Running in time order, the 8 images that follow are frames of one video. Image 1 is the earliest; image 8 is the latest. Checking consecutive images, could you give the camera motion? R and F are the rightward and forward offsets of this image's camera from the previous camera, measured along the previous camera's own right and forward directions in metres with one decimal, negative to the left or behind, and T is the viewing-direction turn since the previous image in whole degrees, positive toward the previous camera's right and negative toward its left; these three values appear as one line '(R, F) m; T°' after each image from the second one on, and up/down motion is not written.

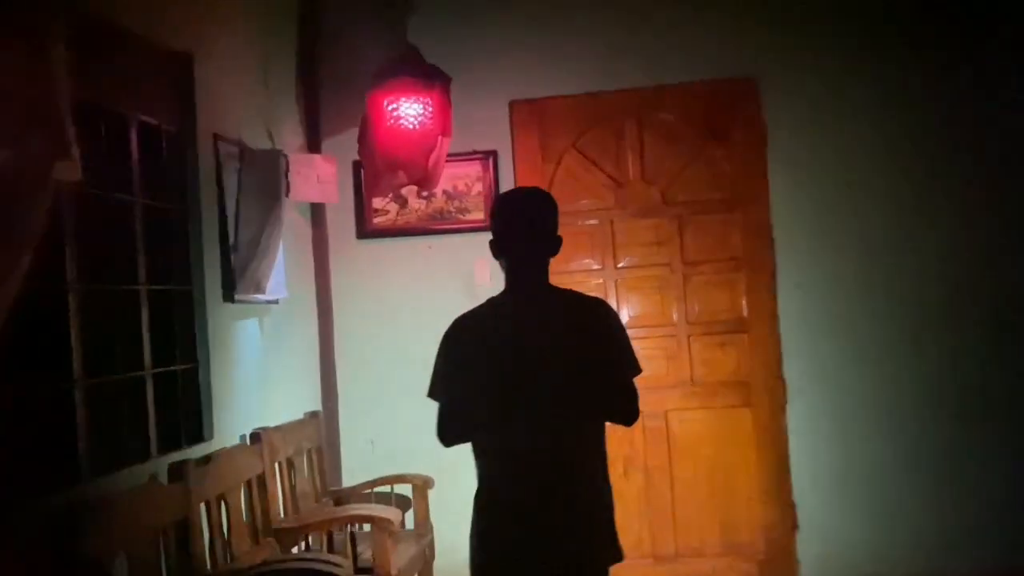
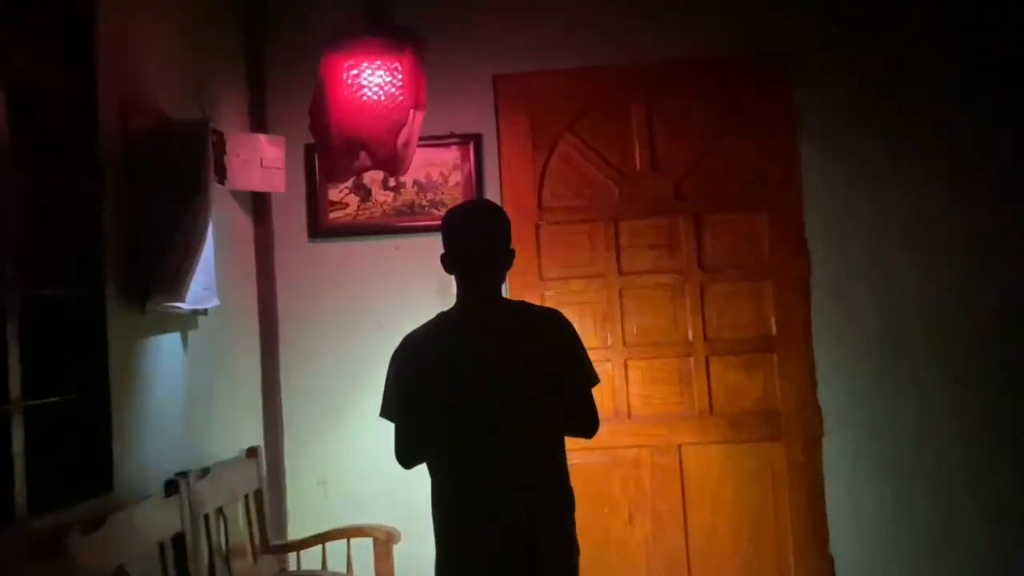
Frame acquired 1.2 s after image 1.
(-0.1, +0.6) m; +3°
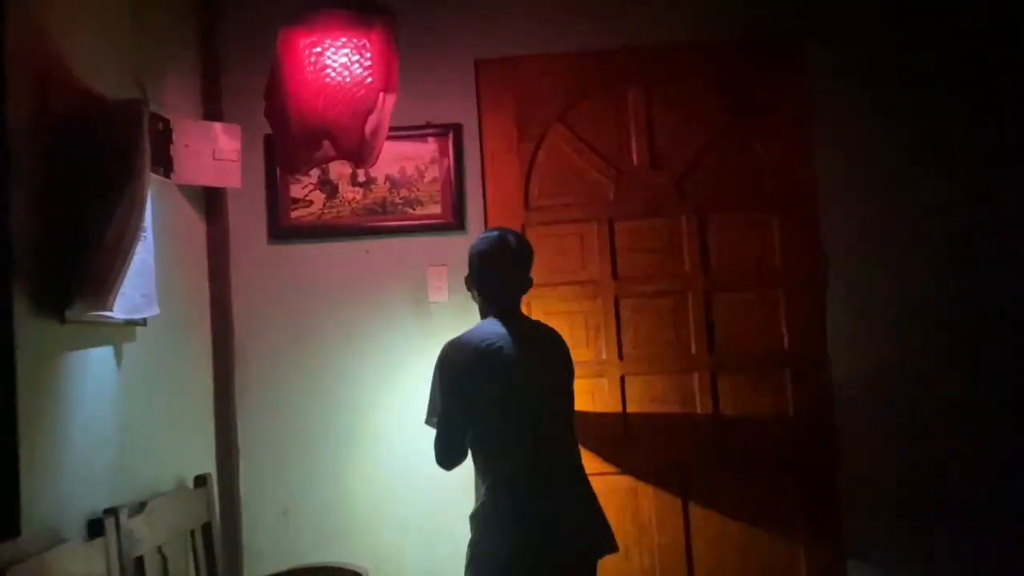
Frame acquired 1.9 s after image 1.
(0.0, +0.3) m; +1°
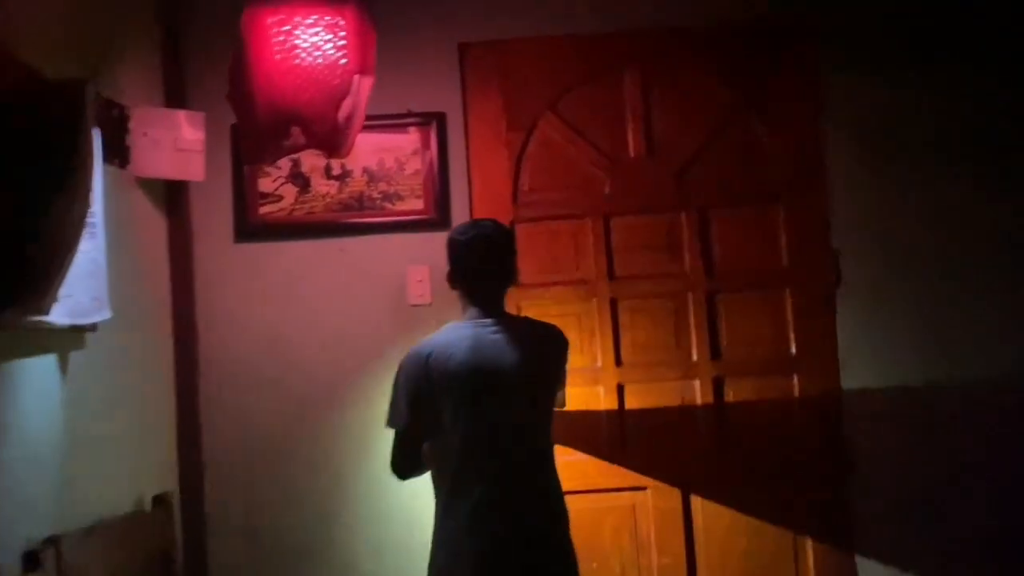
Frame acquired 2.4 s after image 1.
(0.0, +0.2) m; +1°
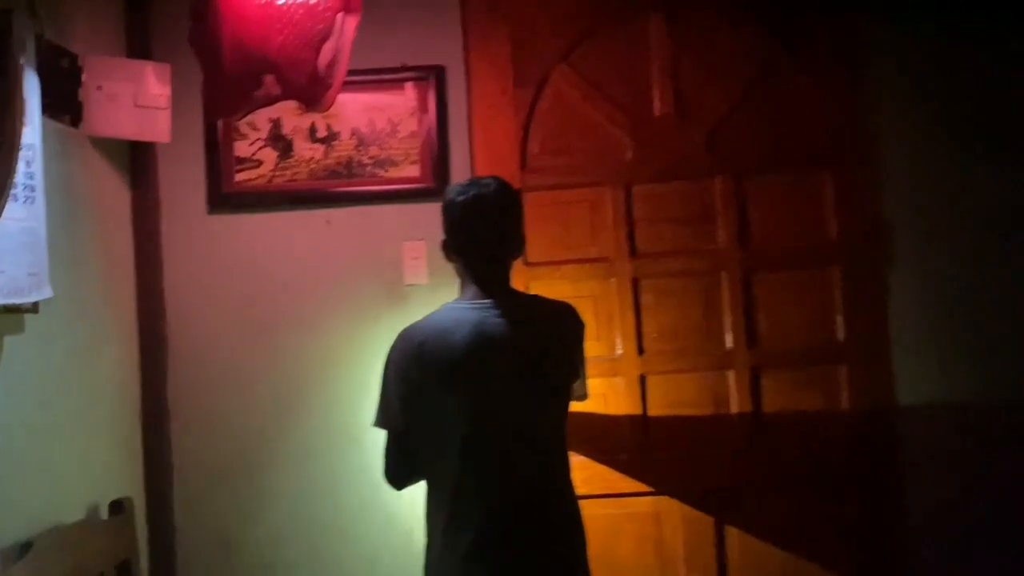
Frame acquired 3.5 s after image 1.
(0.0, +0.3) m; 0°
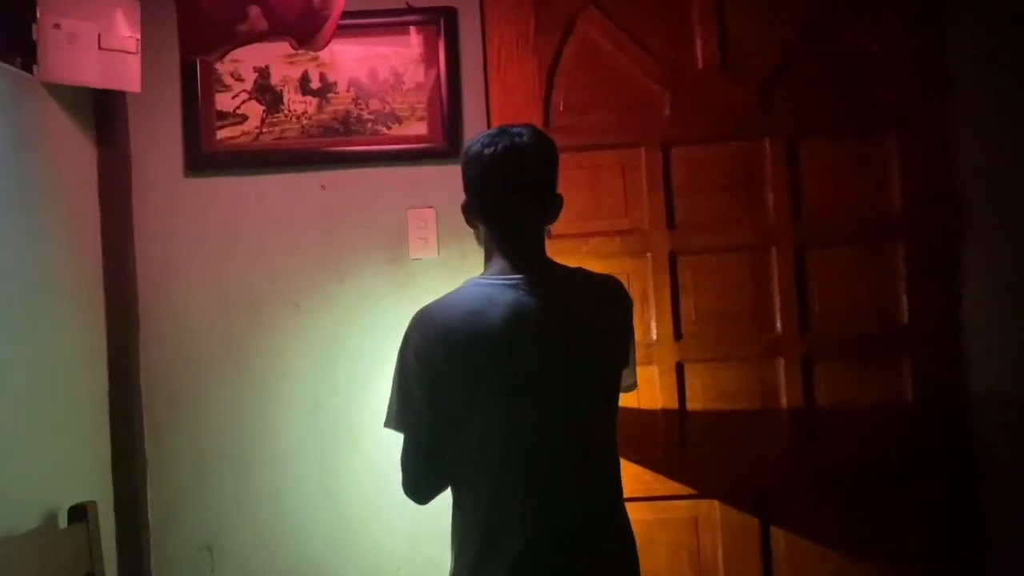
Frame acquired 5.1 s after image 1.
(-0.1, +0.3) m; +1°
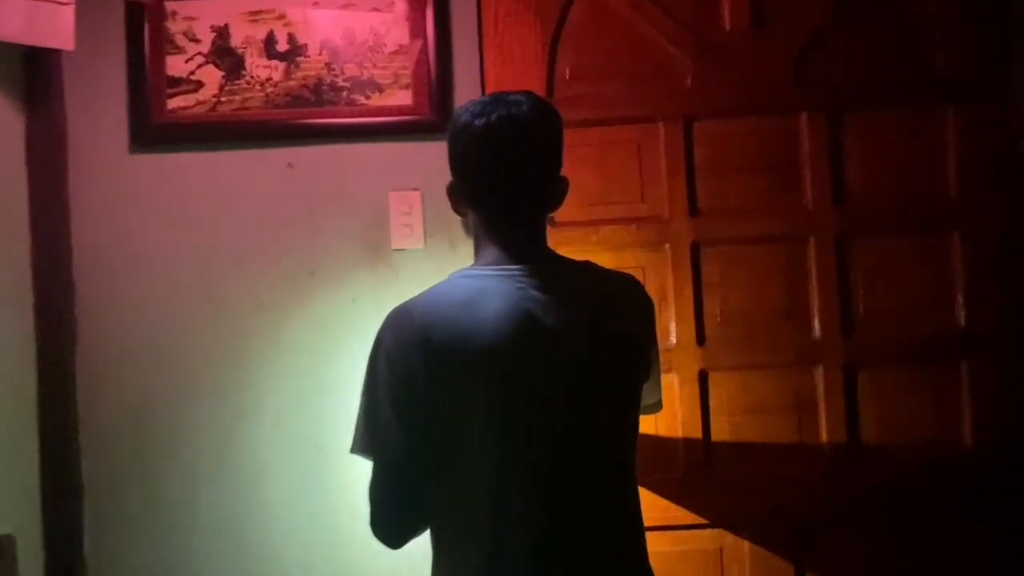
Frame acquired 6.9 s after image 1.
(0.0, +0.3) m; +1°
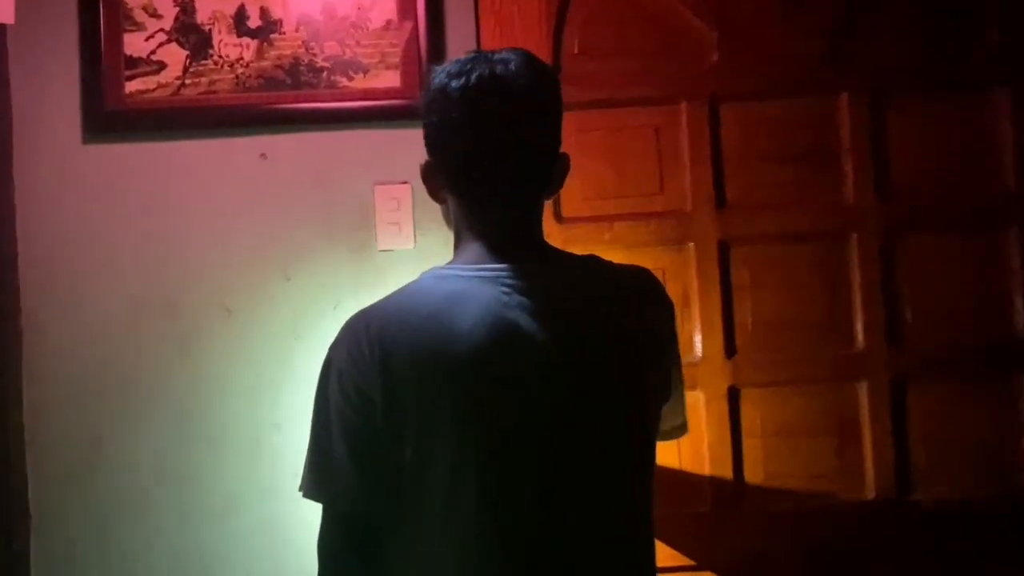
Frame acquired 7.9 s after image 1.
(0.0, +0.2) m; 0°
